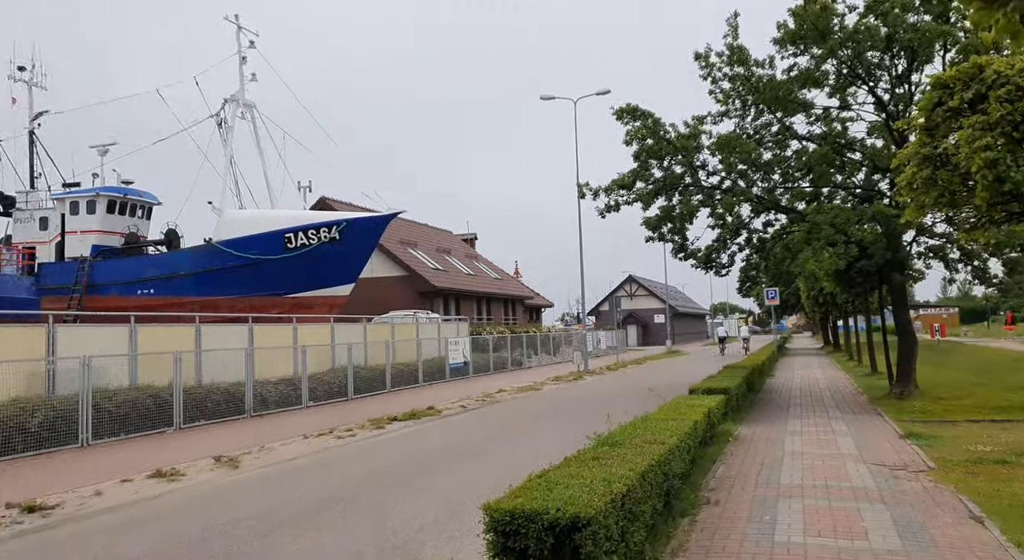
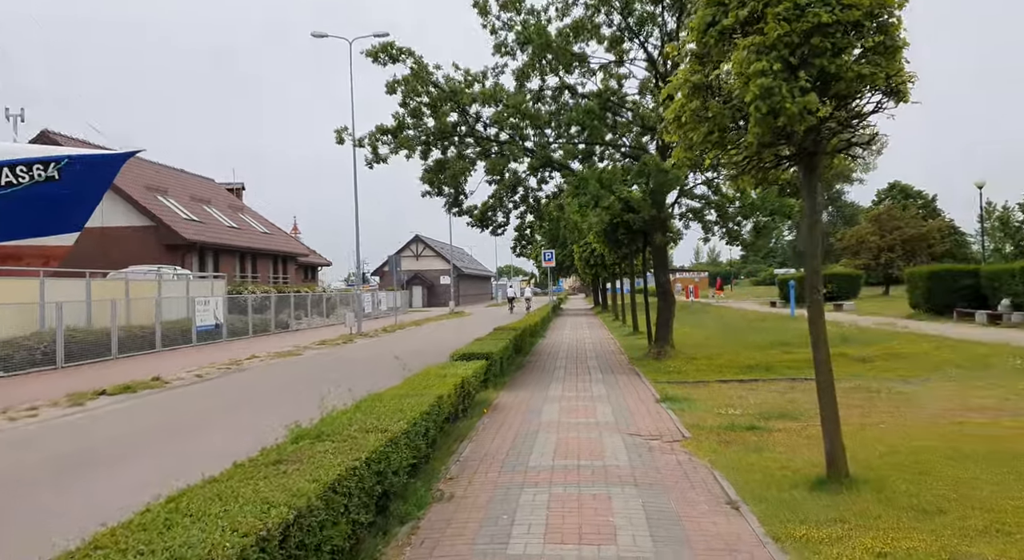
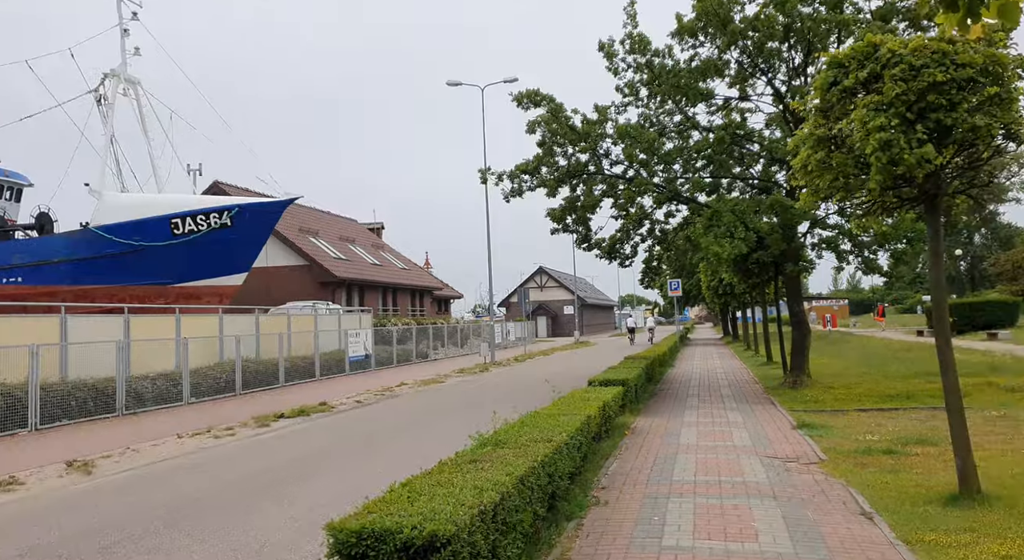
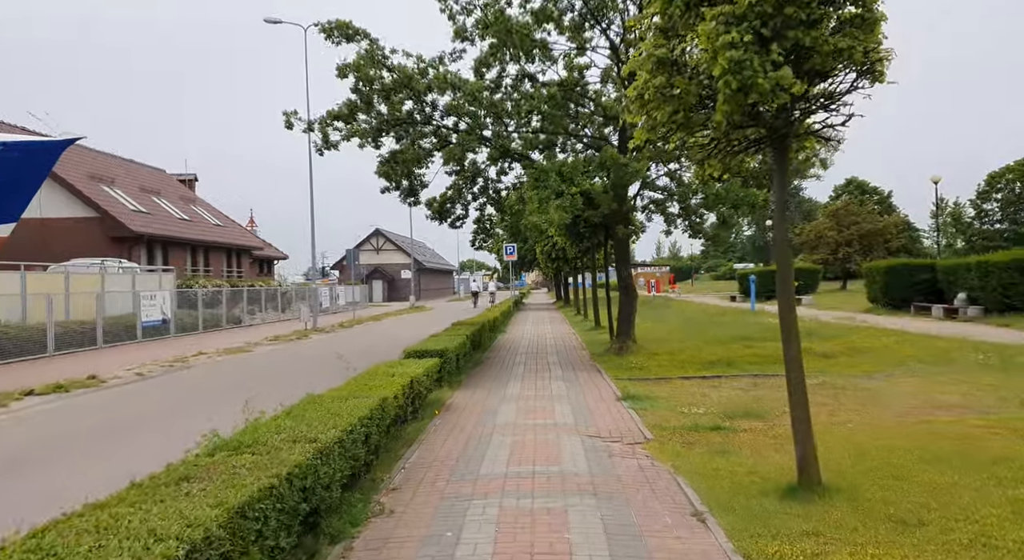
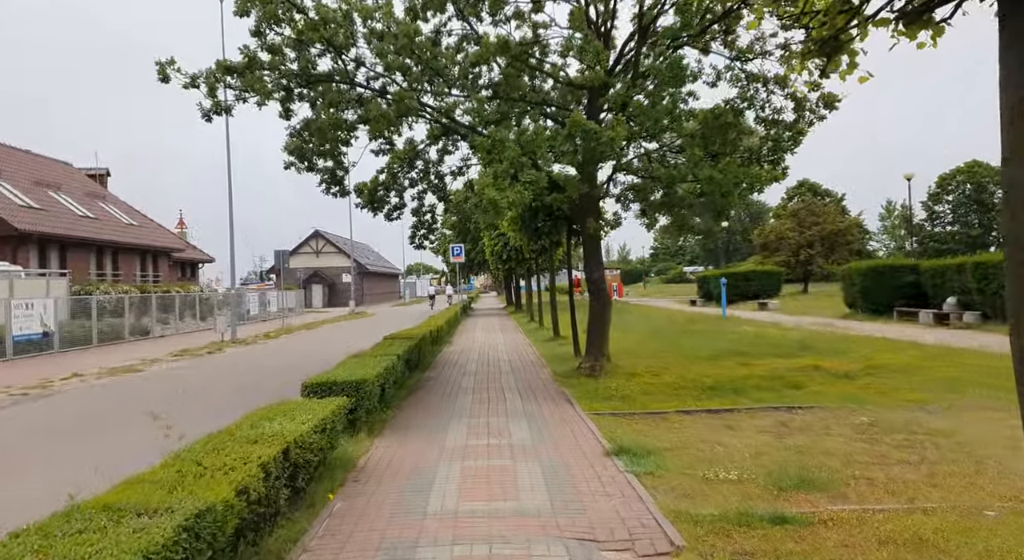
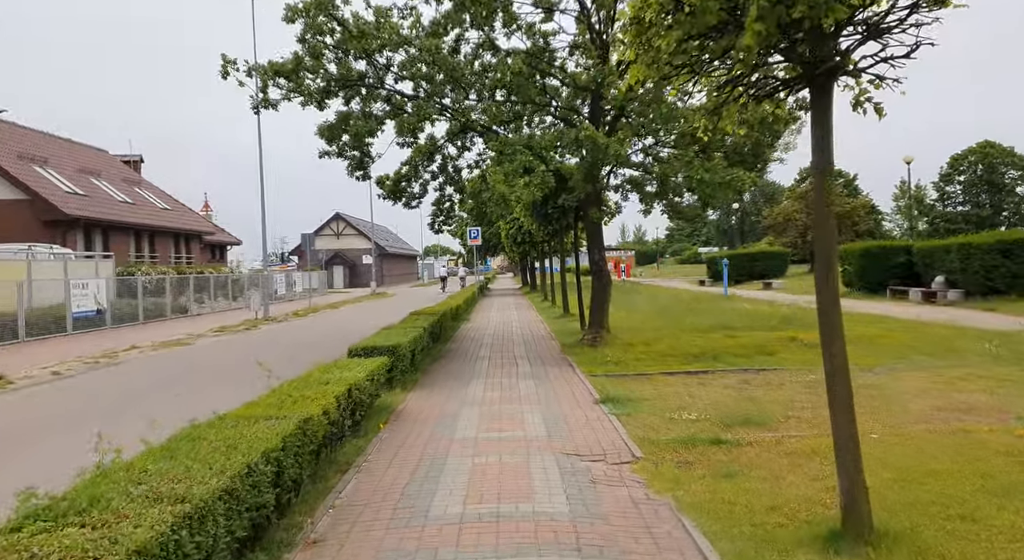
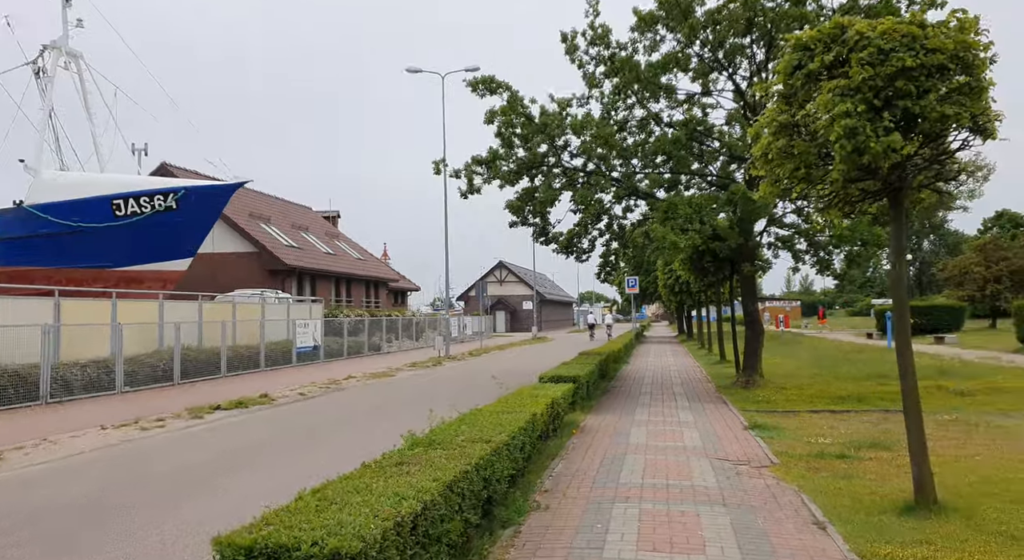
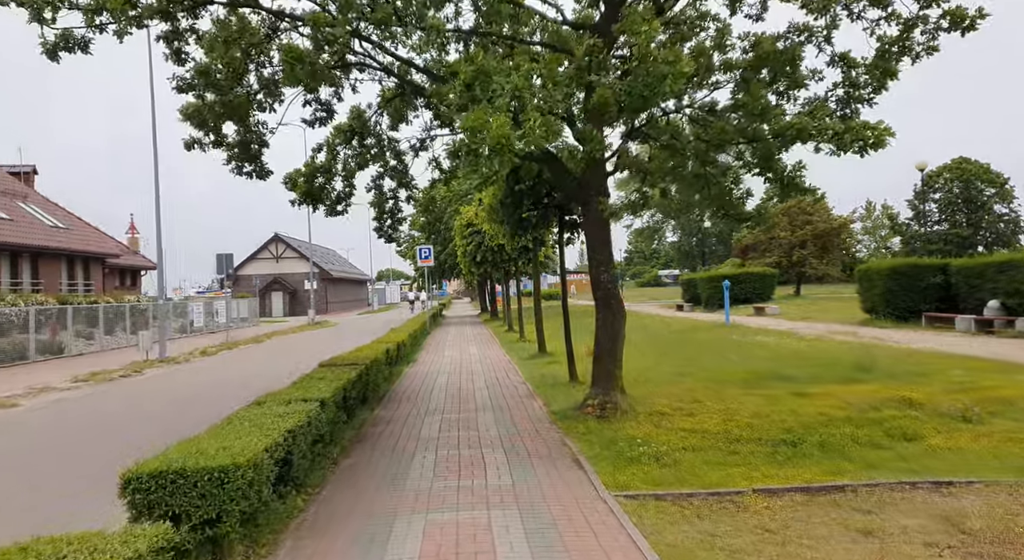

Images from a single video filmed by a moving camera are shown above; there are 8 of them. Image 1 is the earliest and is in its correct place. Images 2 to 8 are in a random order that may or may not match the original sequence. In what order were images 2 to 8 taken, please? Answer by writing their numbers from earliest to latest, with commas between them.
3, 7, 2, 4, 6, 5, 8
